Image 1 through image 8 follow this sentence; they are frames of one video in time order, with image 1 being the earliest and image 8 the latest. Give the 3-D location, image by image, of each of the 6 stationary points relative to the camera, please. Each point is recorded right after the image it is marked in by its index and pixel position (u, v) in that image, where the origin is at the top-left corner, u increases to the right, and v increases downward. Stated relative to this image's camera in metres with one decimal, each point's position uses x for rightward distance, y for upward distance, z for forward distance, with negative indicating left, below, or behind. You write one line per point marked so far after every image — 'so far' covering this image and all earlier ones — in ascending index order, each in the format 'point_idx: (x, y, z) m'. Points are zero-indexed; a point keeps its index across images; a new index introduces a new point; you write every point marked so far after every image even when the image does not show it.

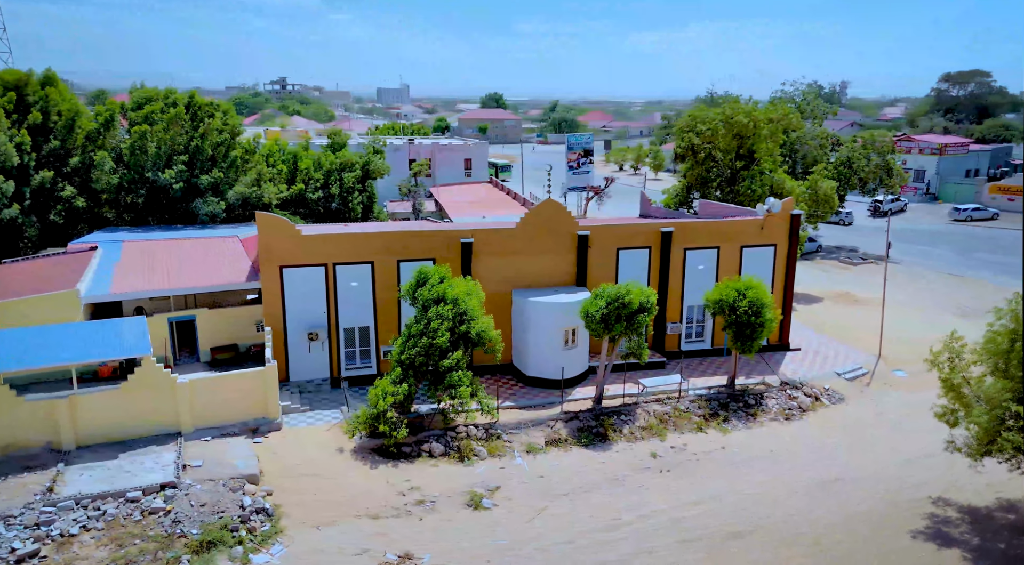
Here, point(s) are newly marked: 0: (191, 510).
0: (-6.9, -4.9, +17.0) m
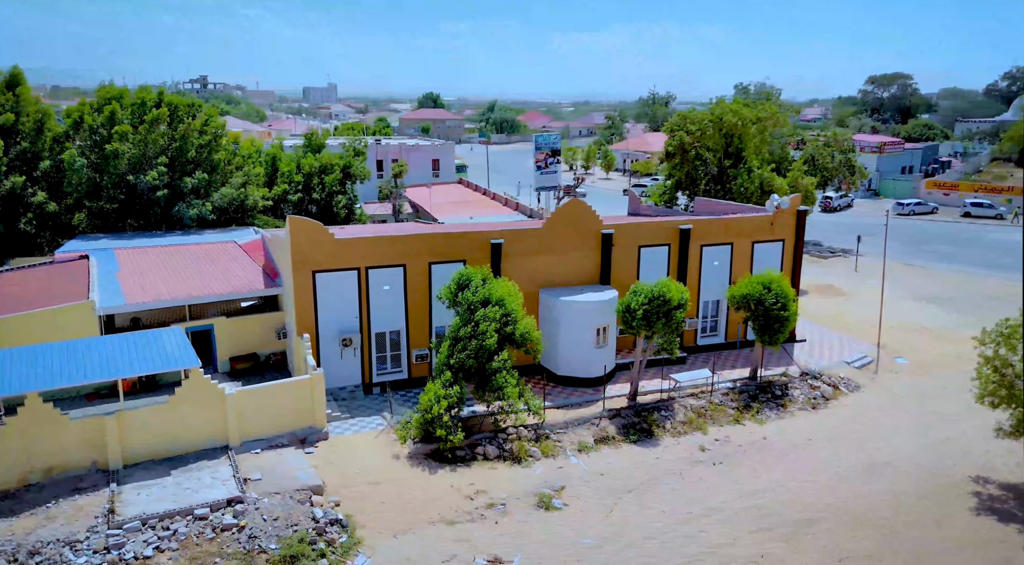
0: (-5.2, -5.1, +16.5) m
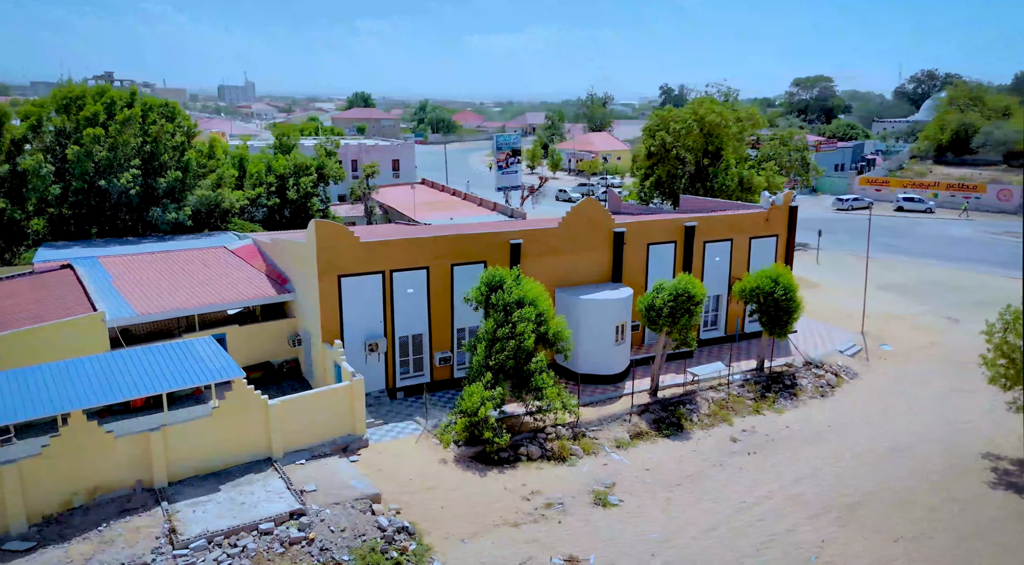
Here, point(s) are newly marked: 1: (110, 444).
0: (-3.6, -5.2, +16.0) m
1: (-8.4, -3.4, +16.4) m
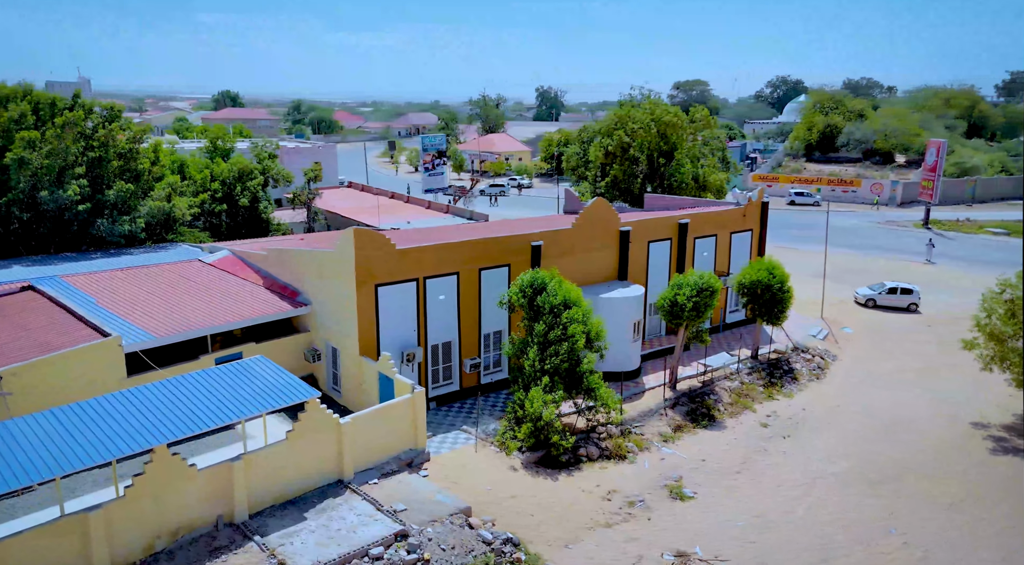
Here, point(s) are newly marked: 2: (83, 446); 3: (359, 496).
0: (-1.3, -5.3, +15.4) m
1: (-6.1, -3.7, +14.9) m
2: (-7.6, -2.9, +14.2) m
3: (-3.3, -4.6, +17.0) m
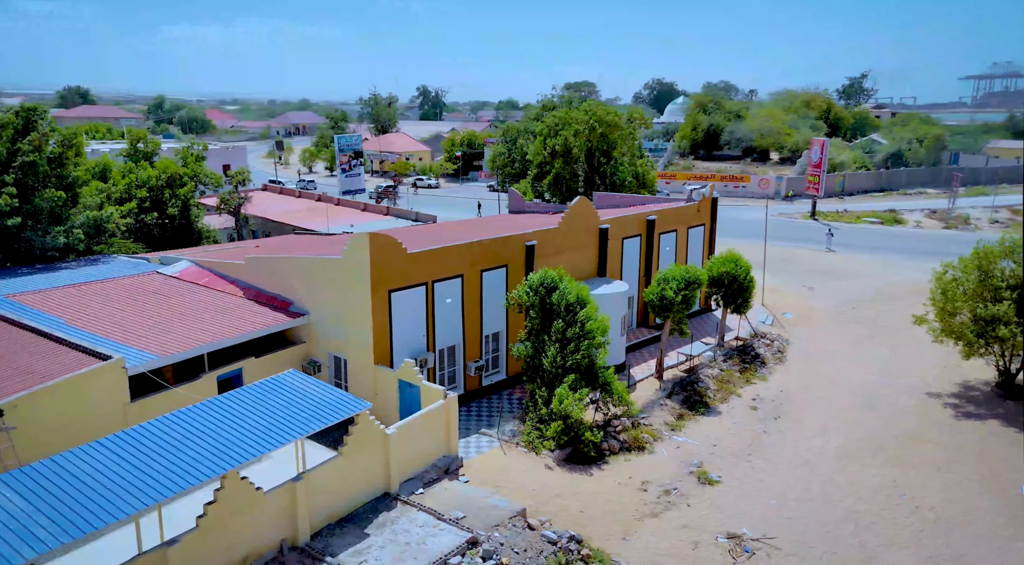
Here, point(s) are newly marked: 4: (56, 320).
0: (+0.2, -5.3, +15.3) m
1: (-4.5, -3.9, +14.0) m
2: (-5.9, -3.1, +13.0) m
3: (-2.1, -4.7, +16.5) m
4: (-11.5, -0.9, +20.0) m
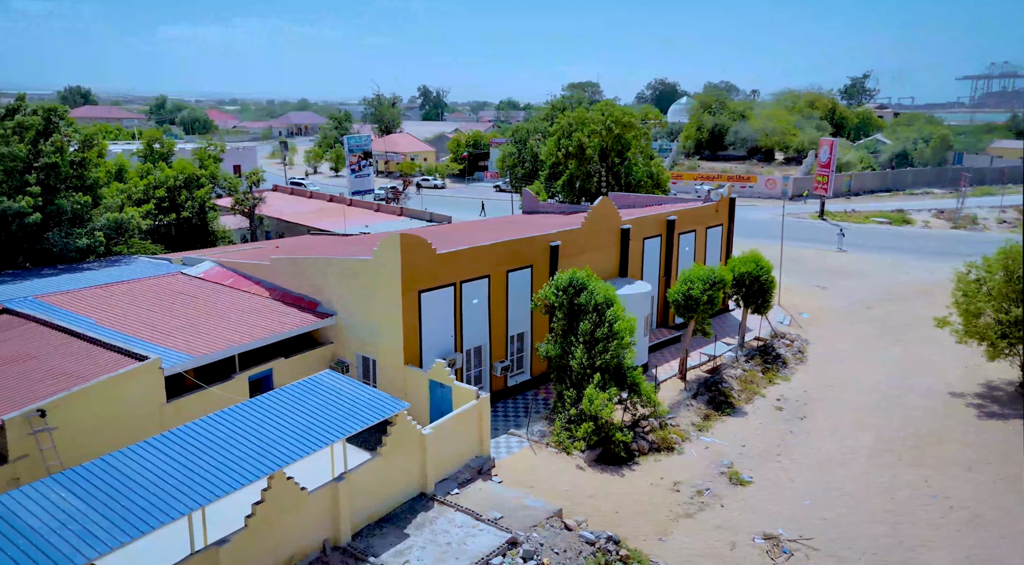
0: (+1.0, -5.4, +15.3) m
1: (-3.7, -3.9, +14.0) m
2: (-5.1, -3.2, +13.0) m
3: (-1.3, -4.7, +16.5) m
4: (-10.8, -0.9, +20.0) m
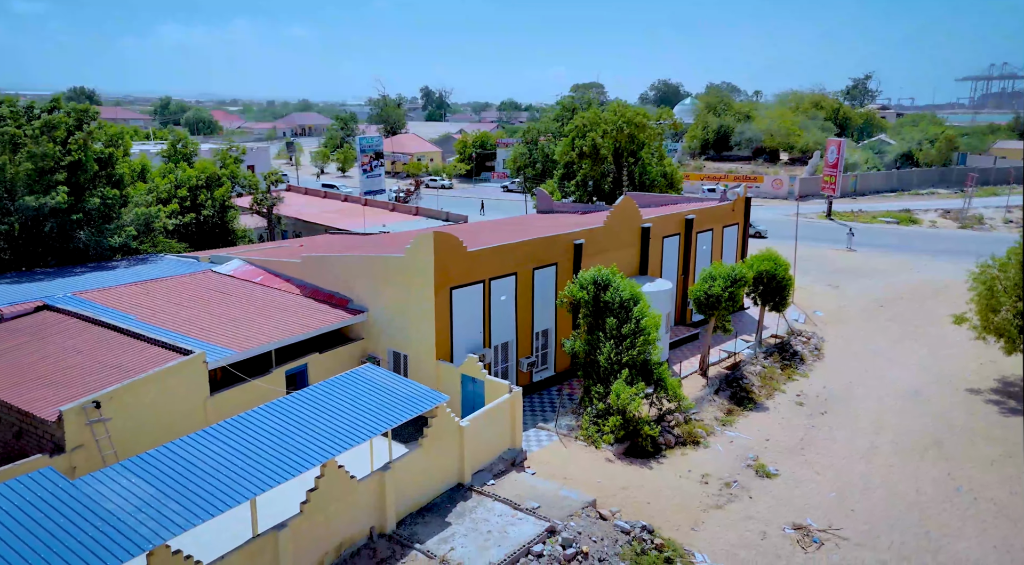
0: (+1.8, -5.3, +15.7) m
1: (-2.9, -3.8, +14.4) m
2: (-4.4, -3.1, +13.4) m
3: (-0.5, -4.6, +16.9) m
4: (-10.0, -0.9, +20.4) m
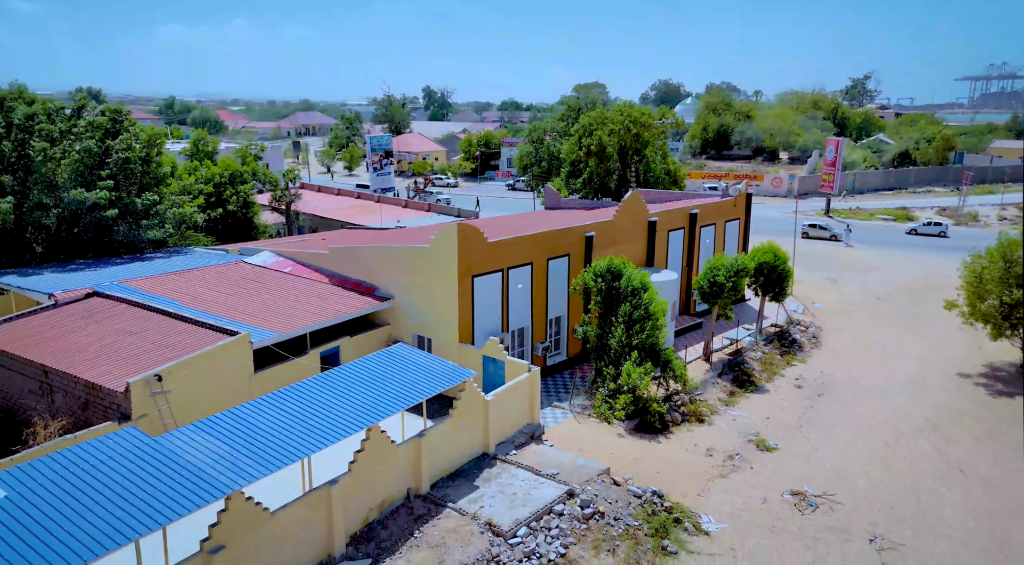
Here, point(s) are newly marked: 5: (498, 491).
0: (+2.3, -4.9, +17.2) m
1: (-2.4, -3.5, +15.9) m
2: (-3.9, -2.7, +14.9) m
3: (0.0, -4.3, +18.4) m
4: (-9.5, -0.5, +21.9) m
5: (-0.3, -4.6, +17.1) m
